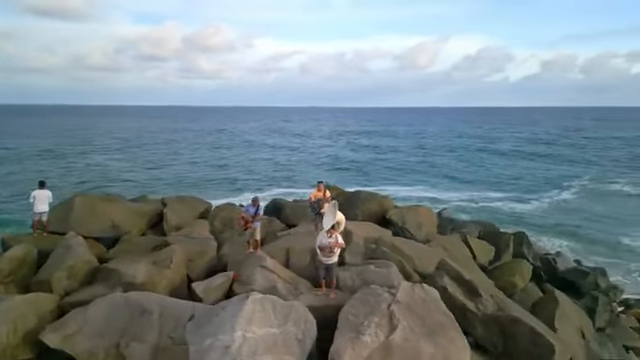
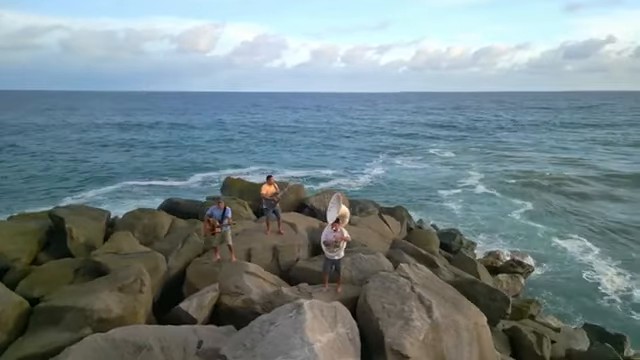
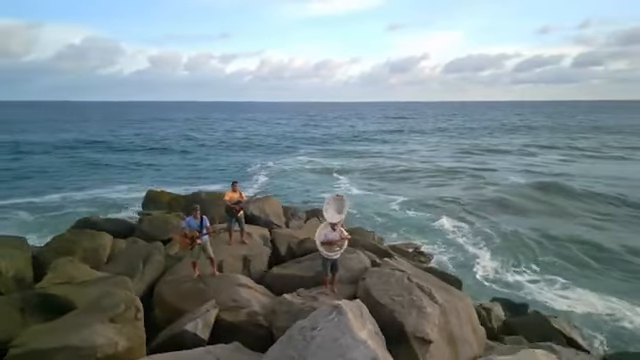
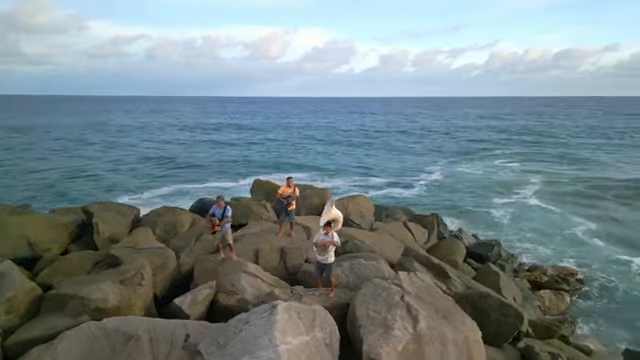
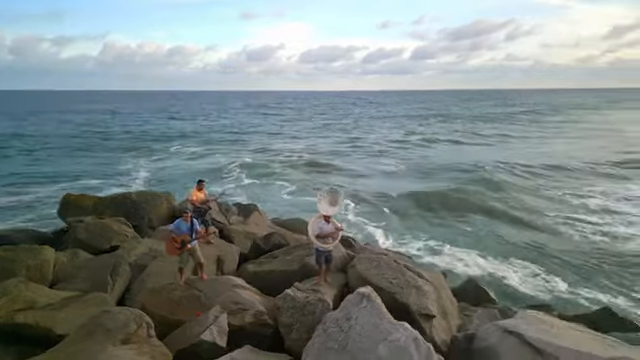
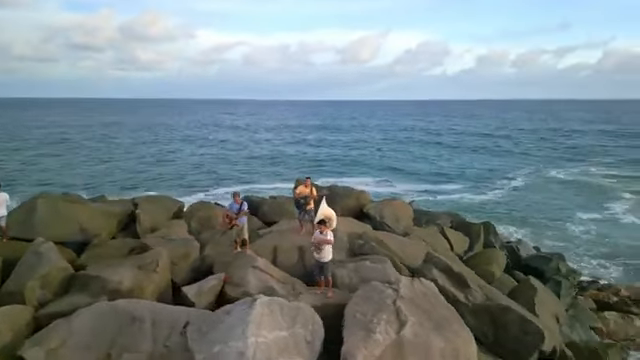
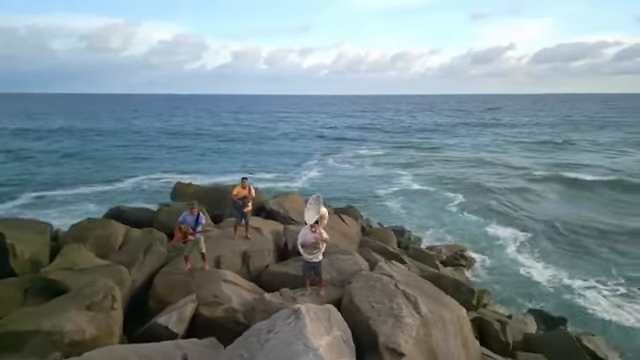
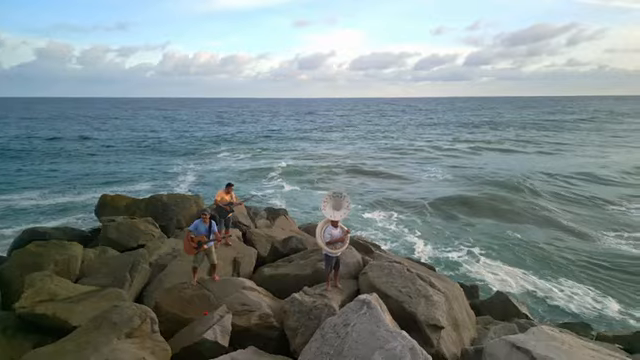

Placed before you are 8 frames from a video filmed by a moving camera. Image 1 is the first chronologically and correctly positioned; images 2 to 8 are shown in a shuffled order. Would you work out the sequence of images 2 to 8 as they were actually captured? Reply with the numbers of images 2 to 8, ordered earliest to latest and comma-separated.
6, 4, 2, 7, 3, 8, 5
